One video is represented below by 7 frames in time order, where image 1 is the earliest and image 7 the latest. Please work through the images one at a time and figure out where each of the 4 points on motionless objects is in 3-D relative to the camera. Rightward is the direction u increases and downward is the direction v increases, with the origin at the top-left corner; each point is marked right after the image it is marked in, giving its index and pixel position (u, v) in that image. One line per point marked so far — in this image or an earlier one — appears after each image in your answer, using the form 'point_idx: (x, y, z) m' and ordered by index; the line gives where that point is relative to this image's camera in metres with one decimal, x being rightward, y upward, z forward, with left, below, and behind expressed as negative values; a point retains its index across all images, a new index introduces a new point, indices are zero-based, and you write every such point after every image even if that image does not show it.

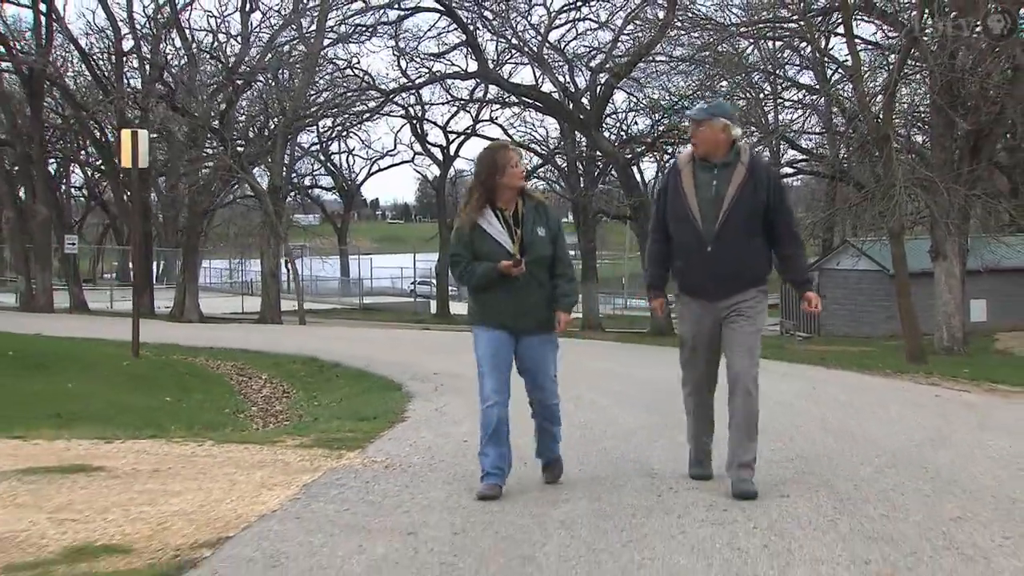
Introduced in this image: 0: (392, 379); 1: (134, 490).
0: (-1.5, -1.1, +13.2) m
1: (-2.1, -1.1, +6.1) m
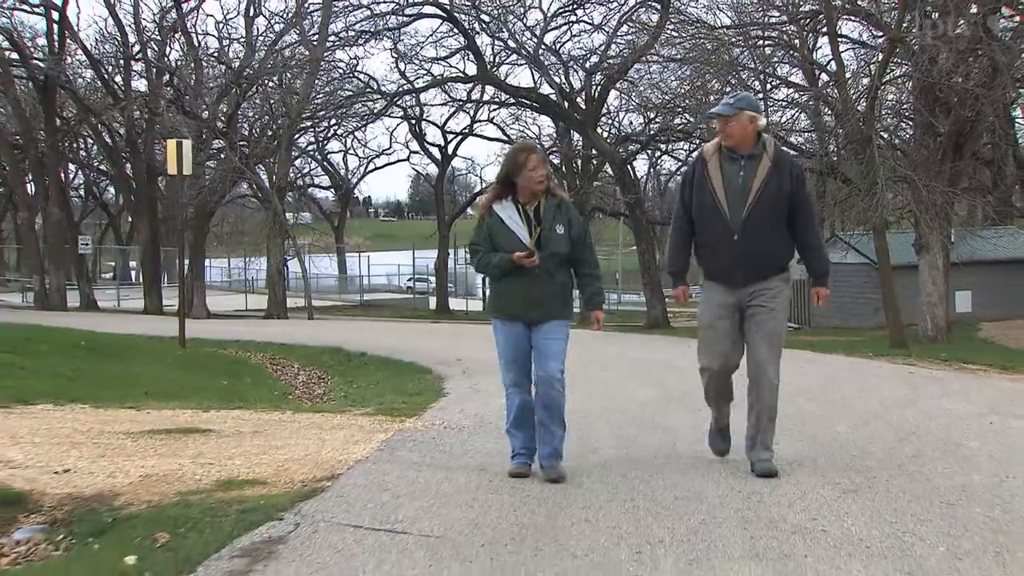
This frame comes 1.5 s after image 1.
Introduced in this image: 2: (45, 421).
0: (-1.2, -1.0, +14.6) m
1: (-1.8, -1.1, +7.5) m
2: (-3.4, -1.0, +7.9) m
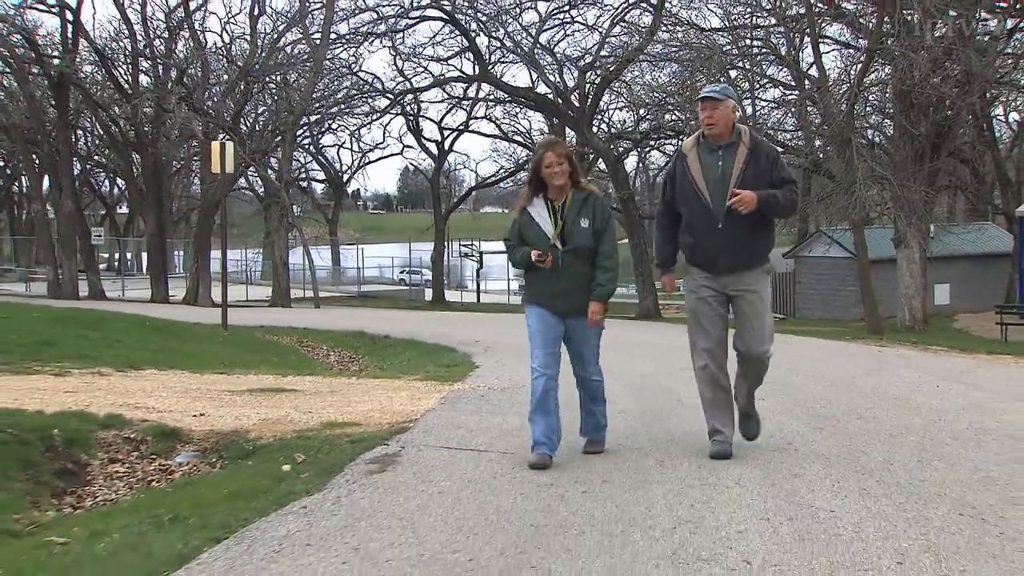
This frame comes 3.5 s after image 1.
0: (-1.0, -0.9, +16.3) m
1: (-1.5, -1.0, +9.2) m
2: (-3.1, -0.8, +9.5) m
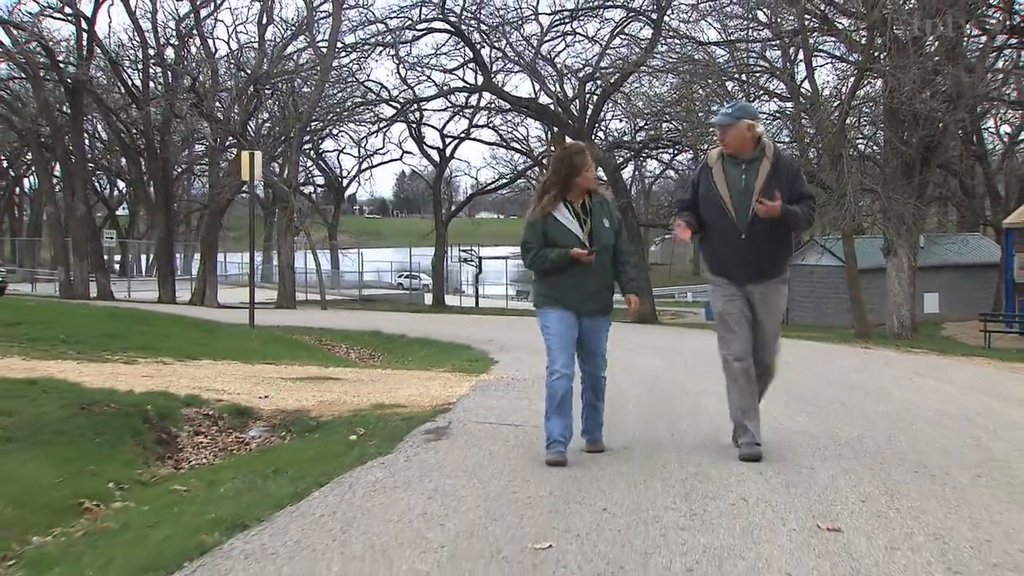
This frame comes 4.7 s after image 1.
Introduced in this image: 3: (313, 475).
0: (-0.8, -0.9, +17.5) m
1: (-1.3, -0.9, +10.4) m
2: (-2.9, -0.8, +10.7) m
3: (-1.1, -1.1, +6.1) m
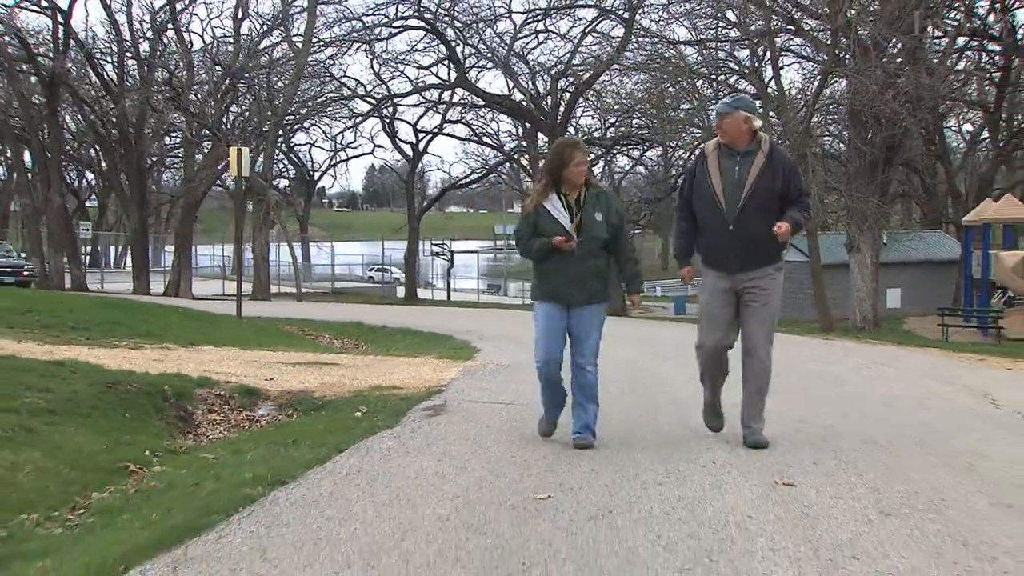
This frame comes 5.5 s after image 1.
0: (-1.2, -0.8, +18.2) m
1: (-1.5, -0.9, +11.1) m
2: (-3.1, -0.7, +11.4) m
3: (-1.2, -1.0, +6.9) m
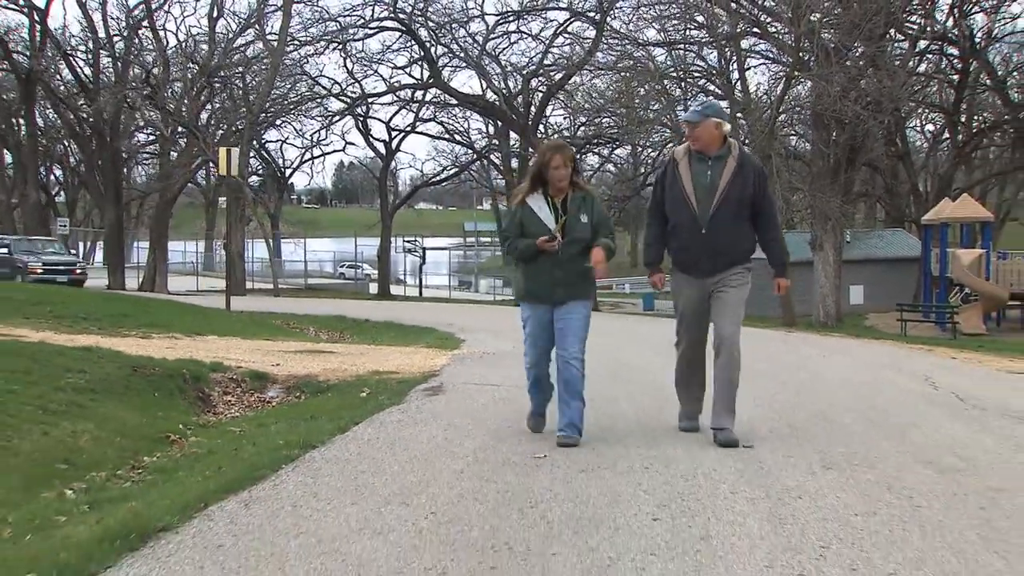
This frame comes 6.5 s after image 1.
0: (-1.6, -0.7, +19.1) m
1: (-1.6, -0.8, +11.9) m
2: (-3.2, -0.6, +12.2) m
3: (-1.2, -0.9, +7.7) m
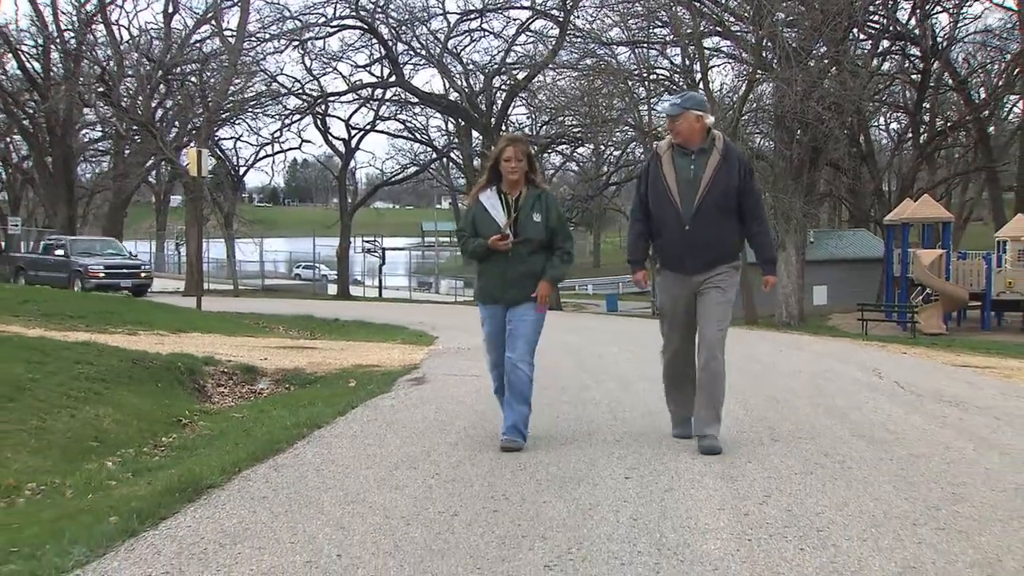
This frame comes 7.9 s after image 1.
0: (-2.2, -0.7, +19.8) m
1: (-2.0, -0.8, +12.7) m
2: (-3.6, -0.6, +12.8) m
3: (-1.4, -0.9, +8.5) m
